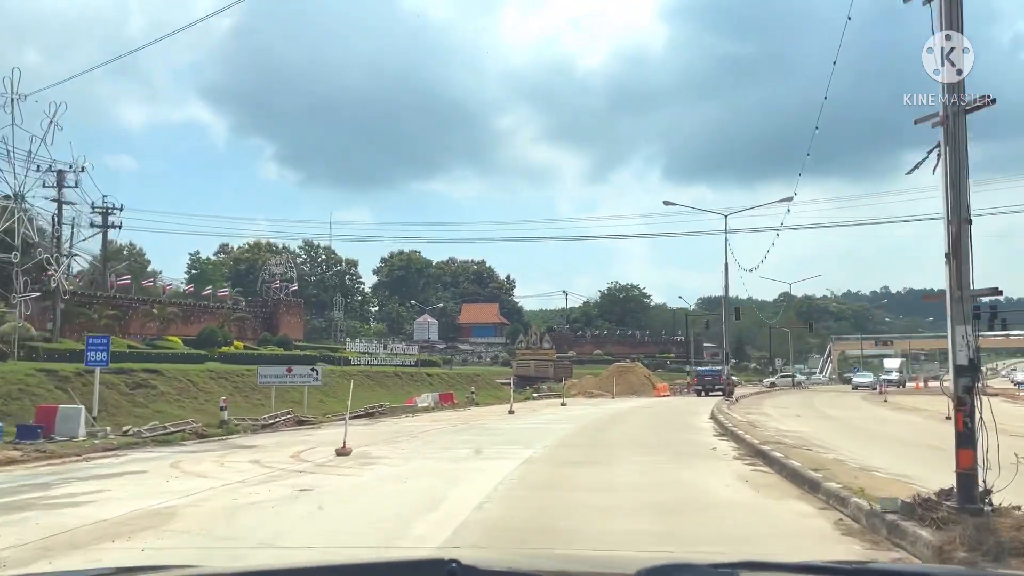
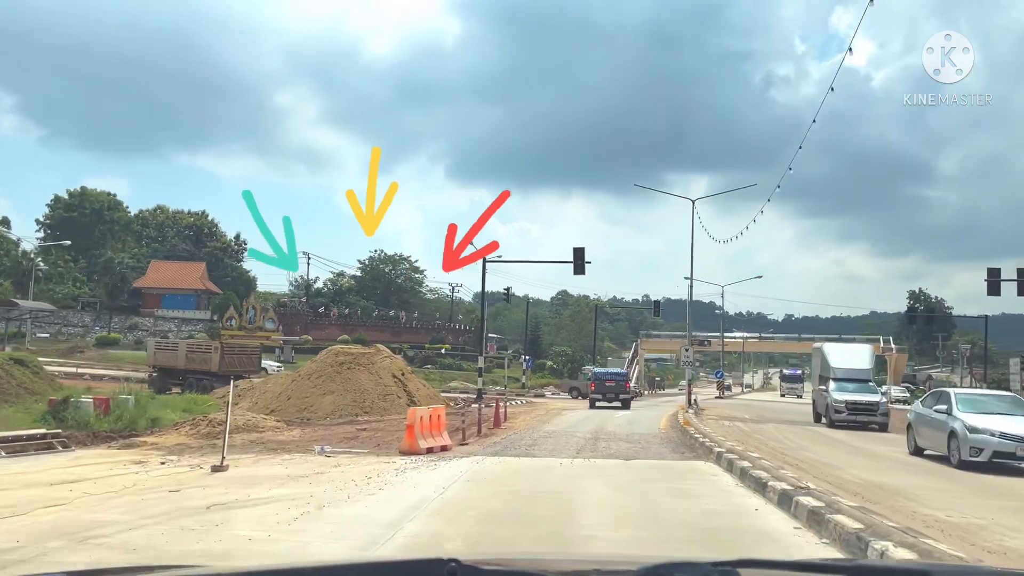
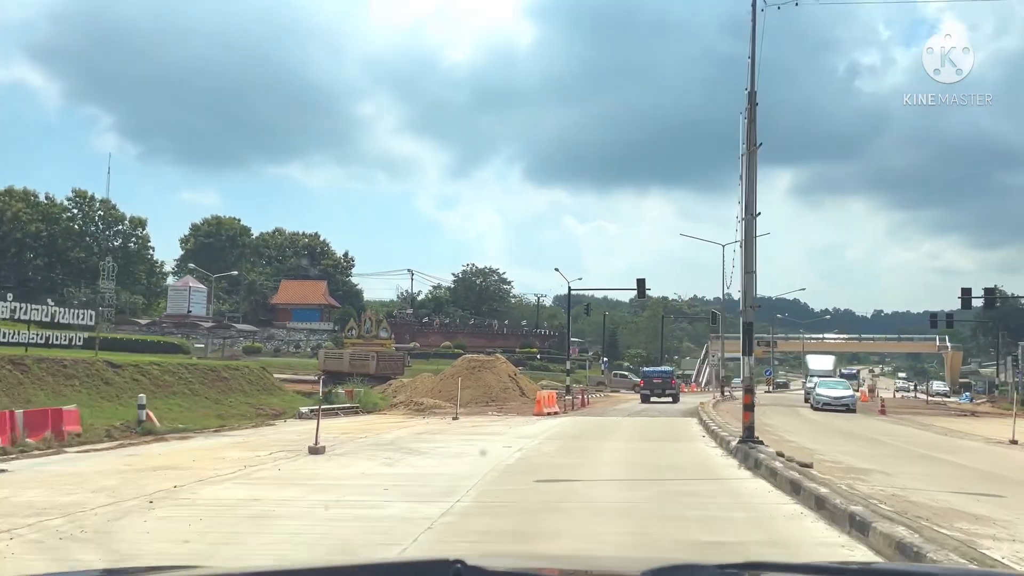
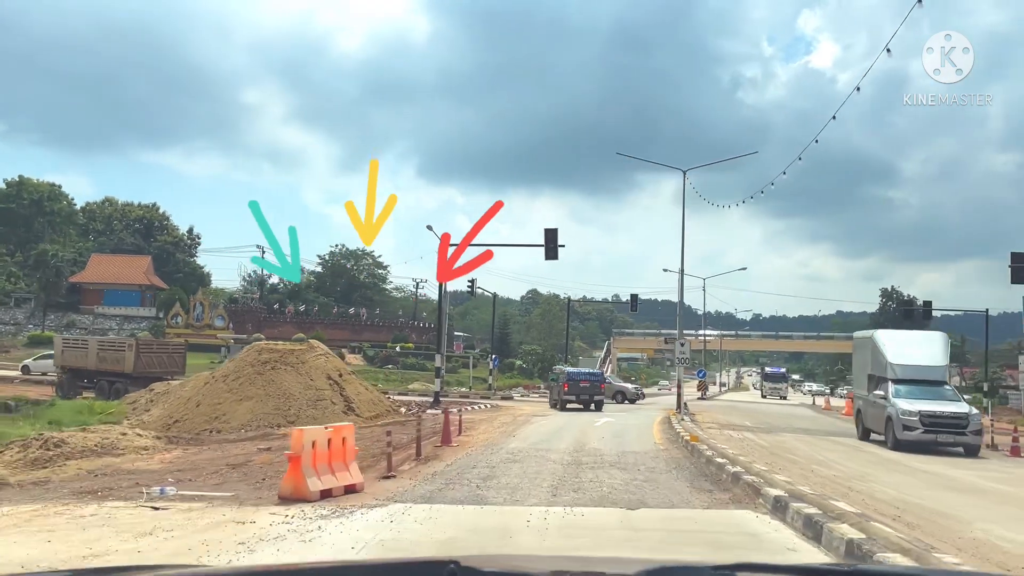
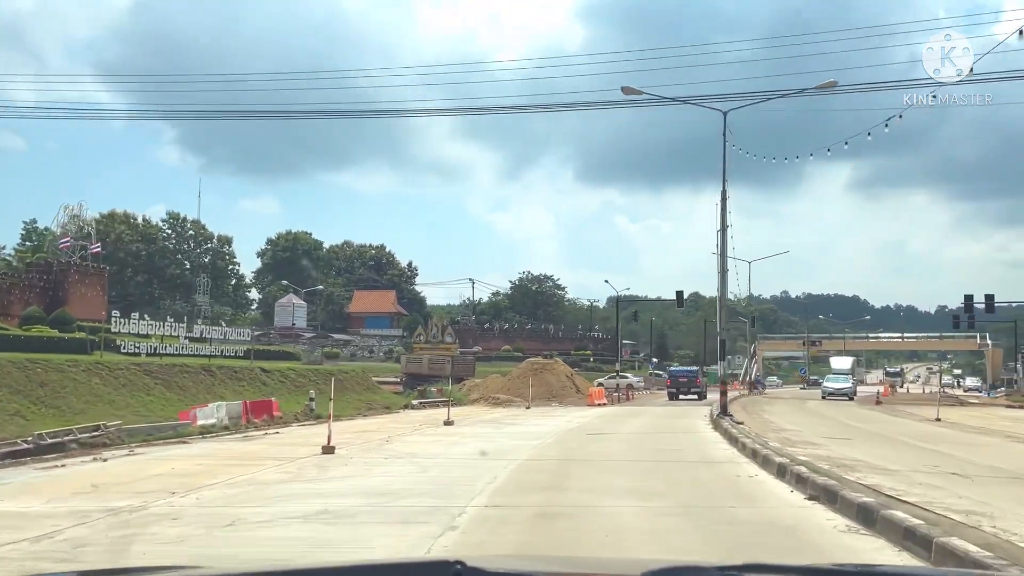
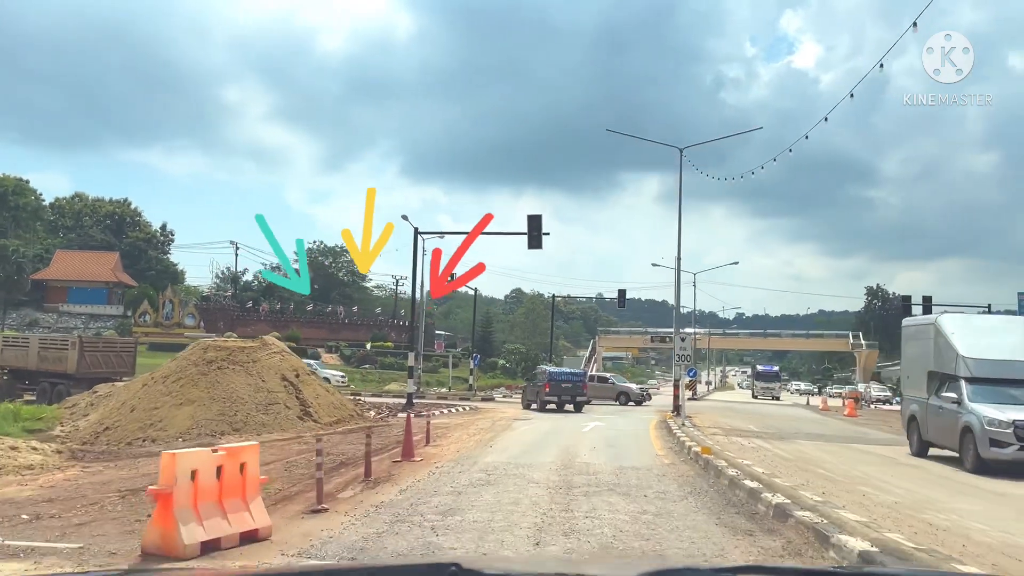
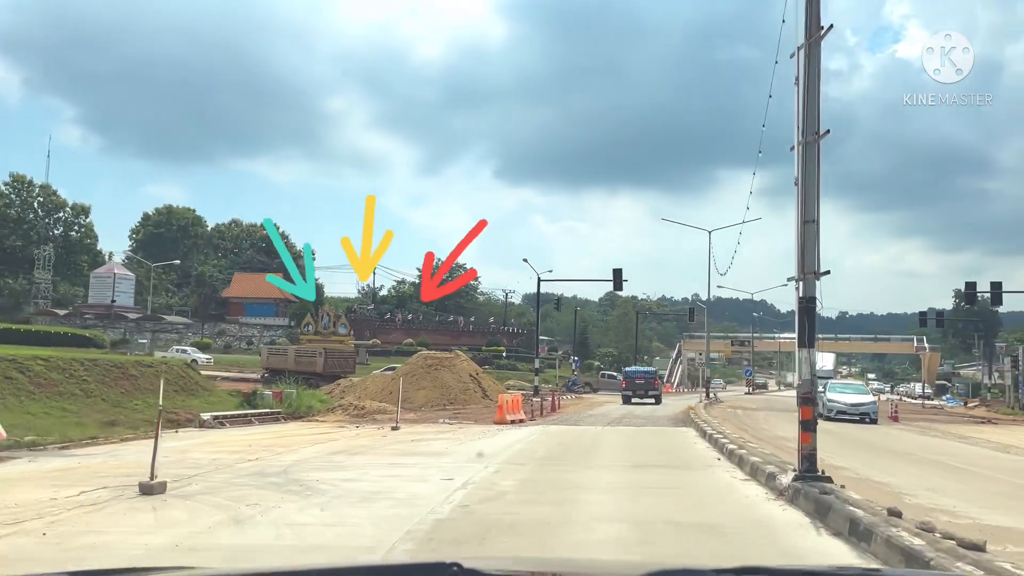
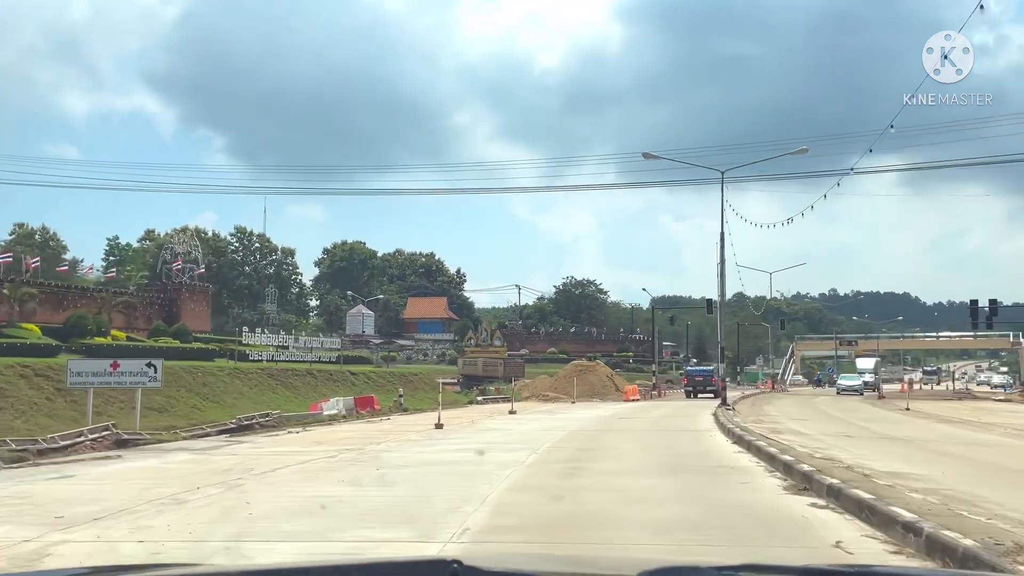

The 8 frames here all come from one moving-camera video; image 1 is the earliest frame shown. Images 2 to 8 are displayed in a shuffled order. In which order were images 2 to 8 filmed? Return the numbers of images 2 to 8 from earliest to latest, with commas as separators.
8, 5, 3, 7, 2, 4, 6
